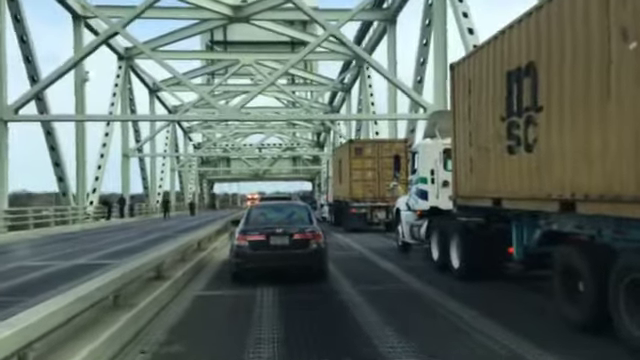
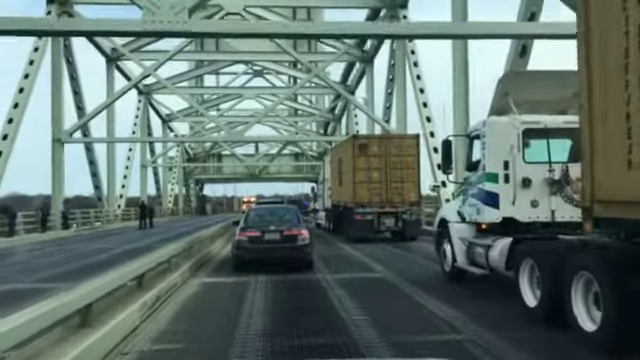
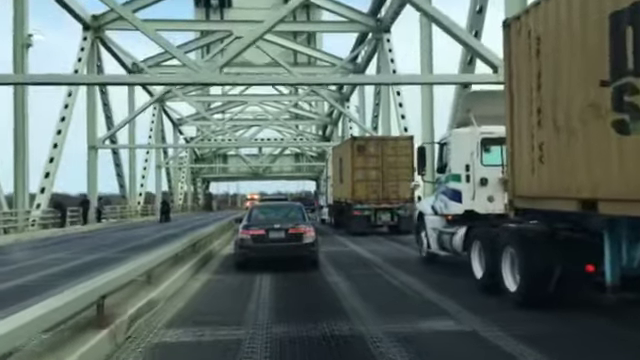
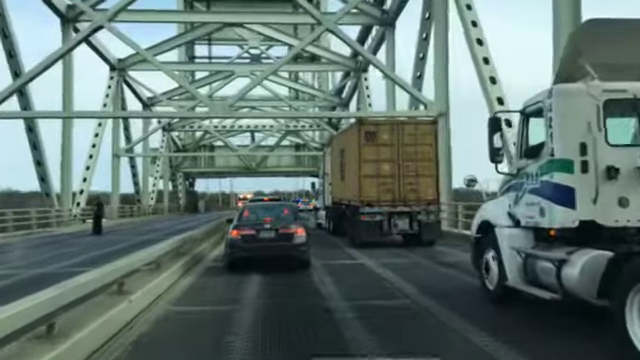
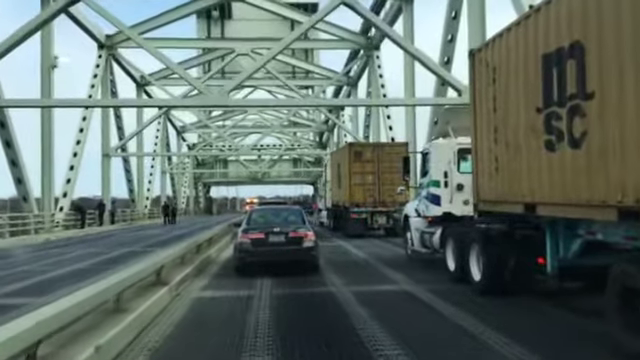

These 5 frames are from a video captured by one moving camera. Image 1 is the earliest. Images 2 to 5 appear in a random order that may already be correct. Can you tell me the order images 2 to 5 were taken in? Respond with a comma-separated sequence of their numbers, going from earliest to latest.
5, 3, 2, 4
